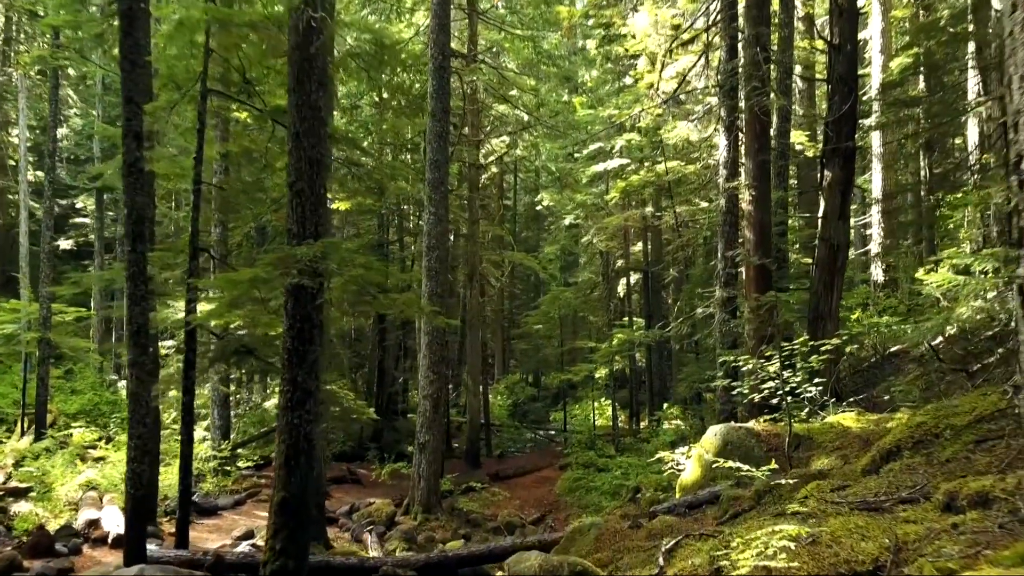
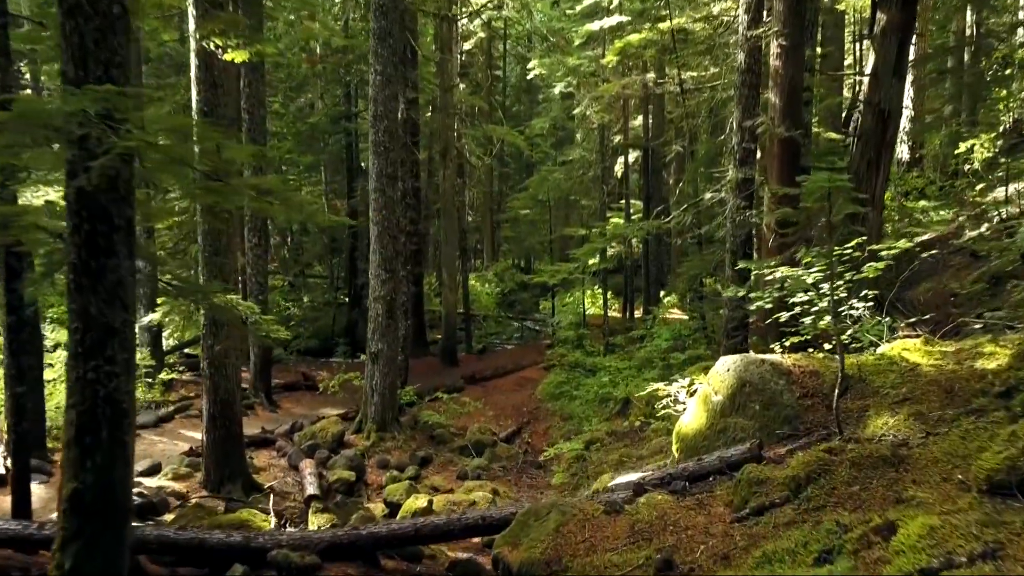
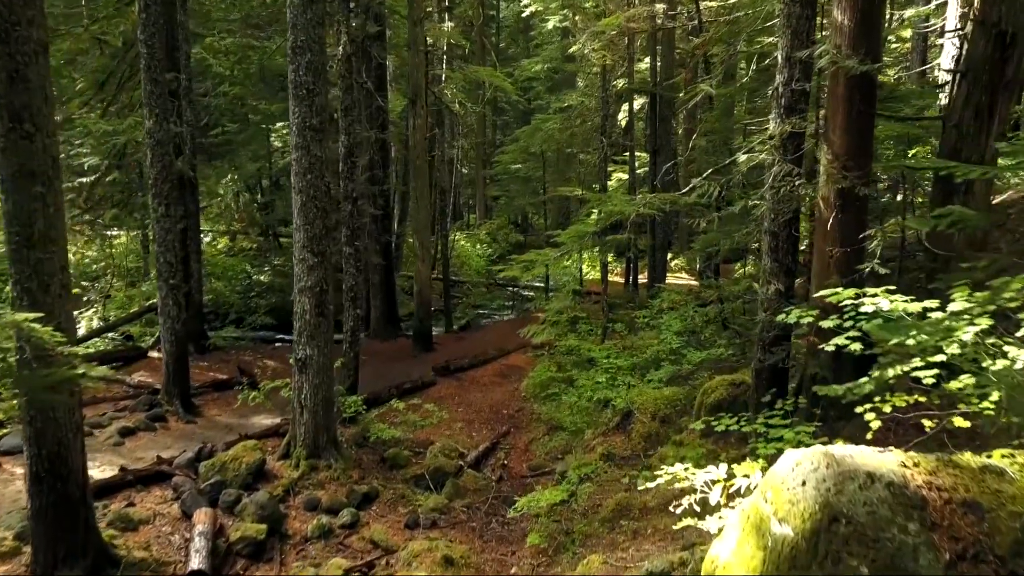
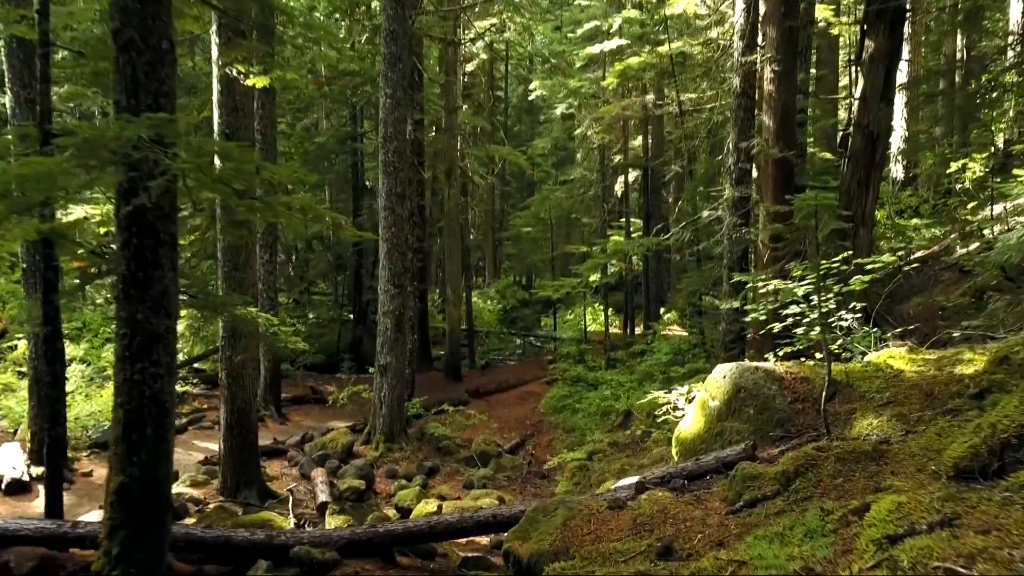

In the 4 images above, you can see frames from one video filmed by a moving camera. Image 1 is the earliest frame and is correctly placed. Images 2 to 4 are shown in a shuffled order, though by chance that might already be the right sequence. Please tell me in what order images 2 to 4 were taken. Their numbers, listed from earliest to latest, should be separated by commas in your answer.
4, 2, 3
